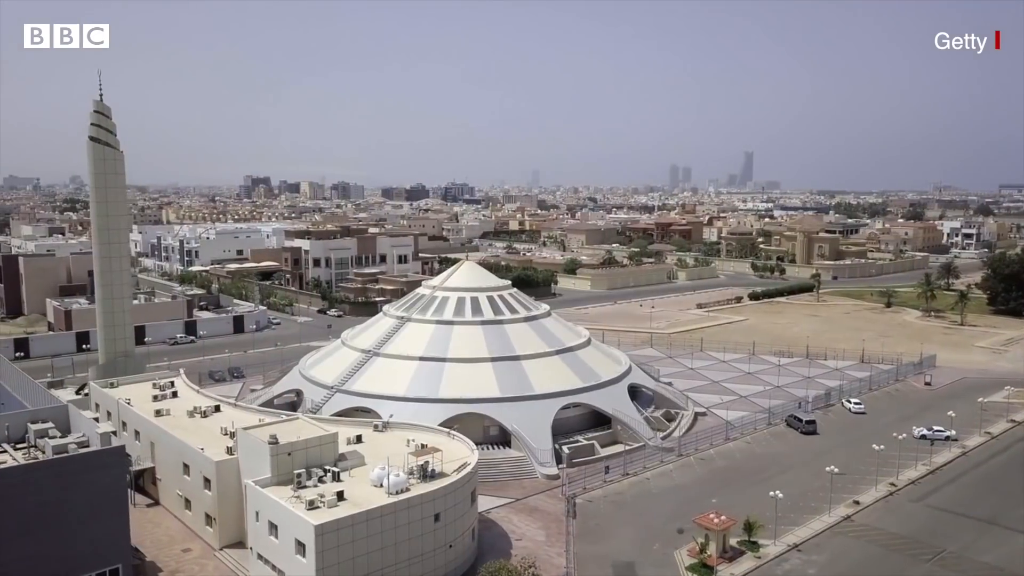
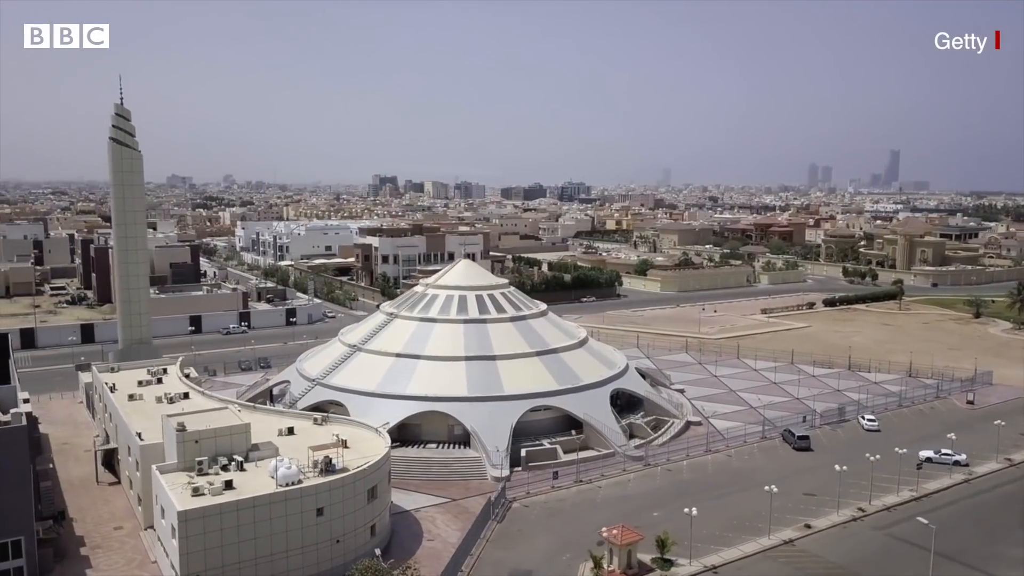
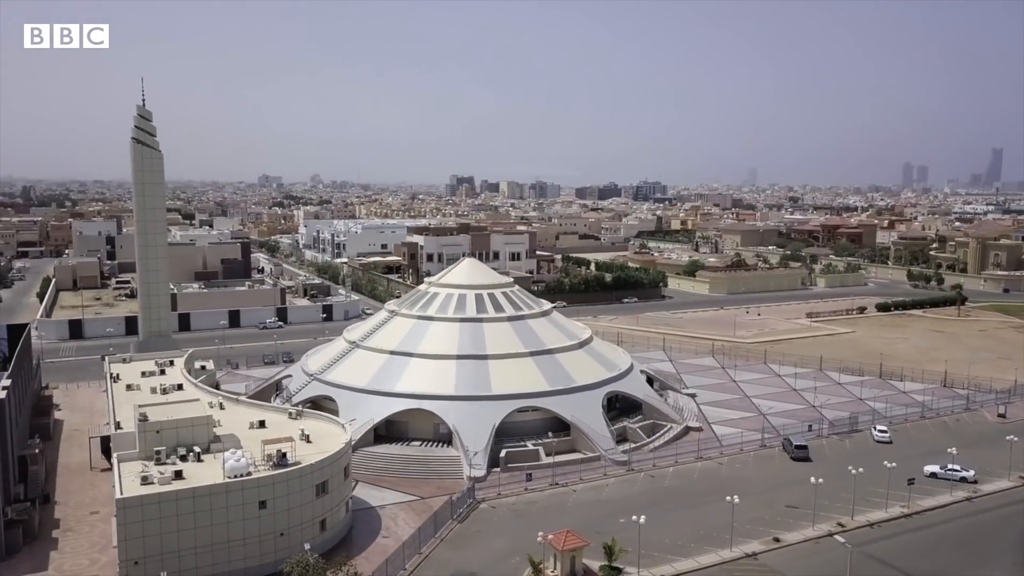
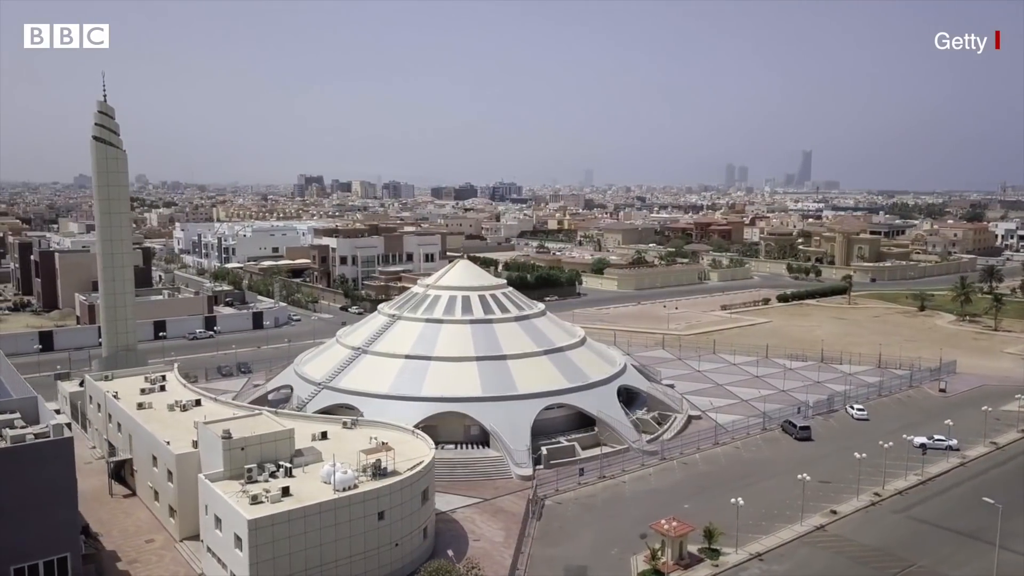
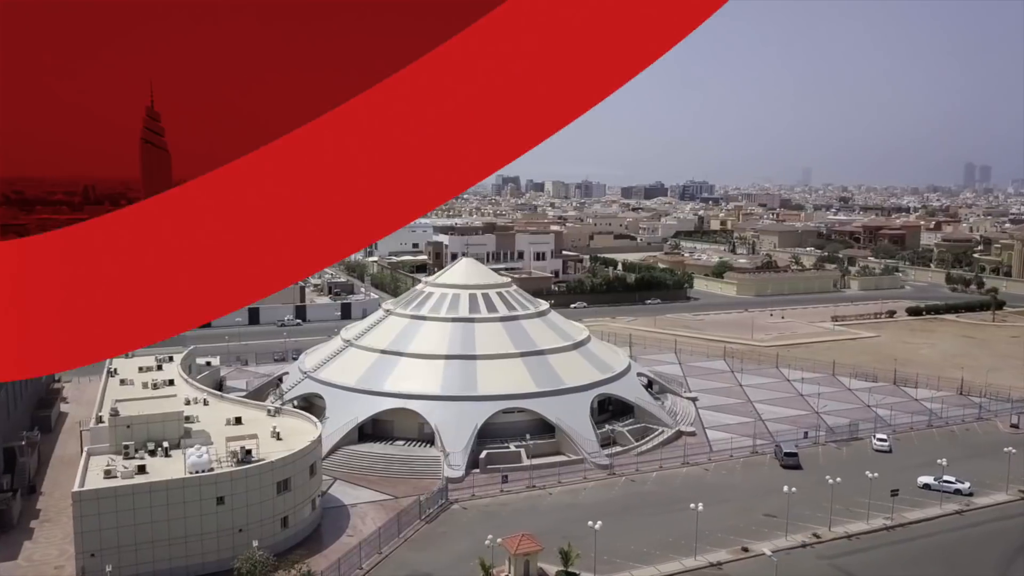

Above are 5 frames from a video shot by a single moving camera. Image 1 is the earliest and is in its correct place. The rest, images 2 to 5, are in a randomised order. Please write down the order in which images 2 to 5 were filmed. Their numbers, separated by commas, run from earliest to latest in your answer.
4, 2, 3, 5
